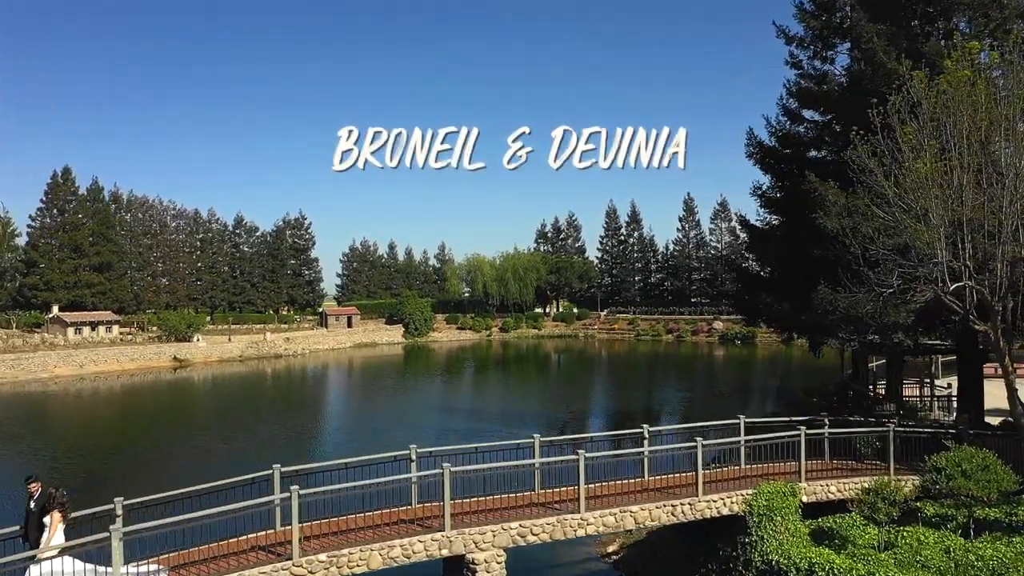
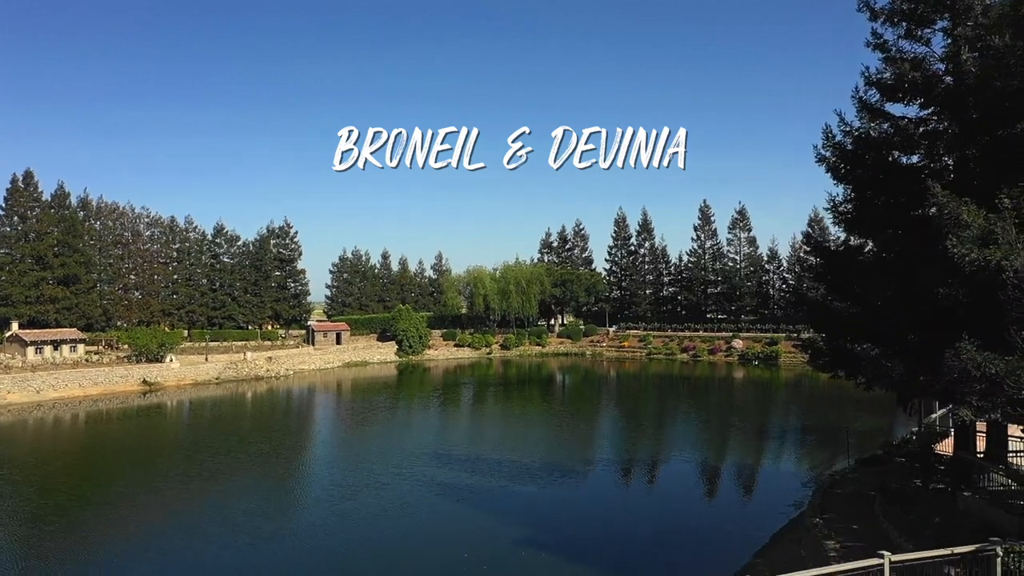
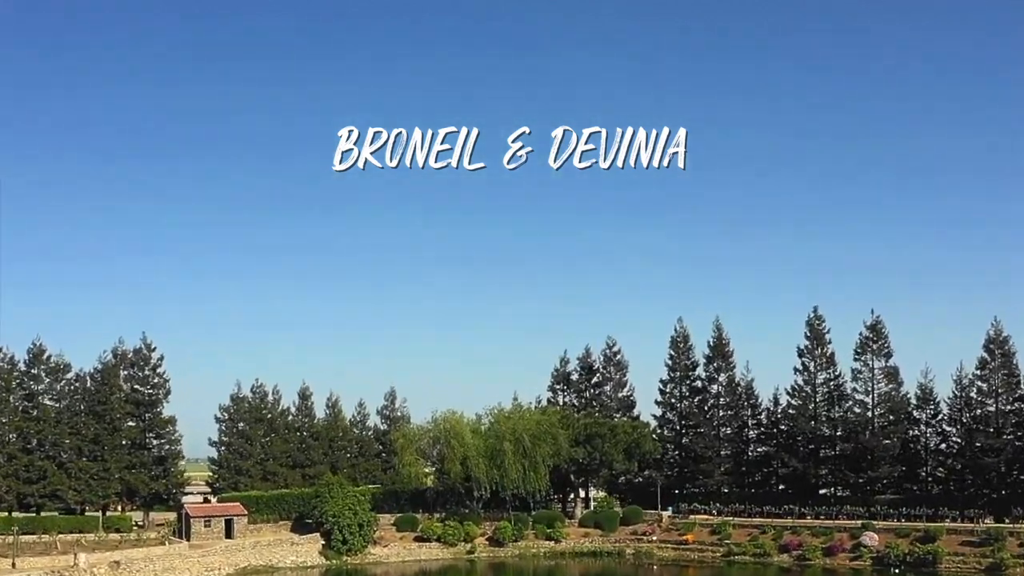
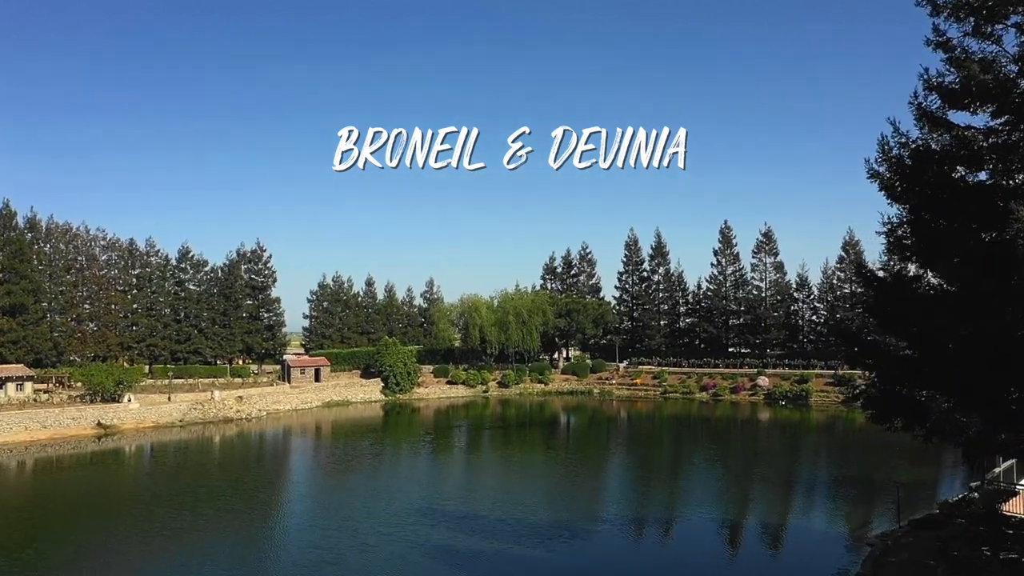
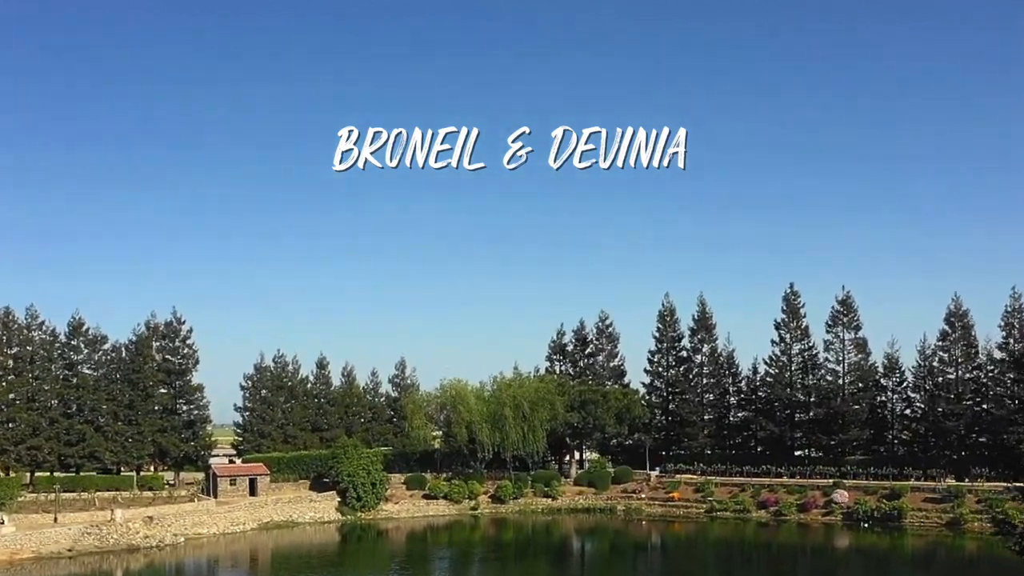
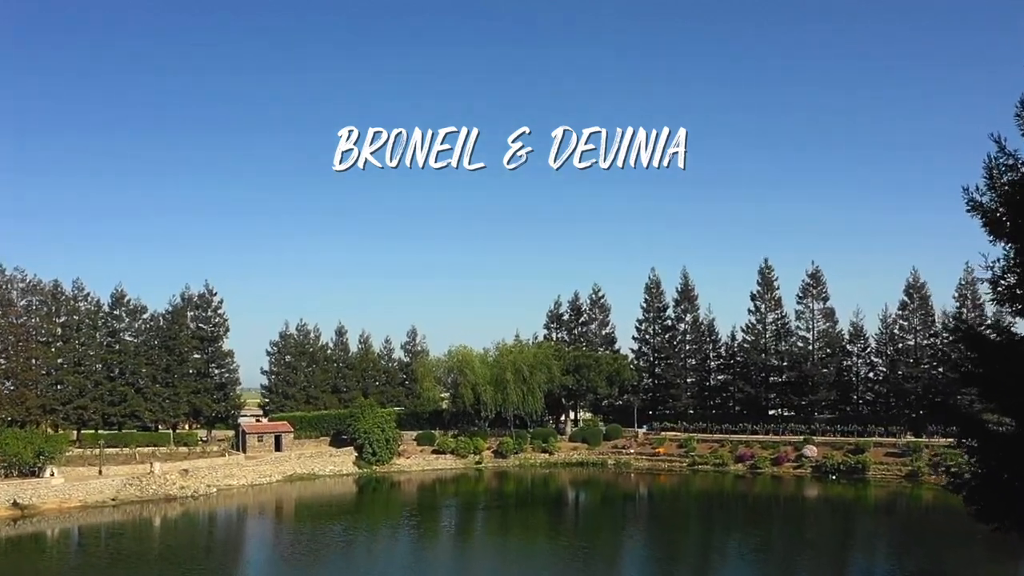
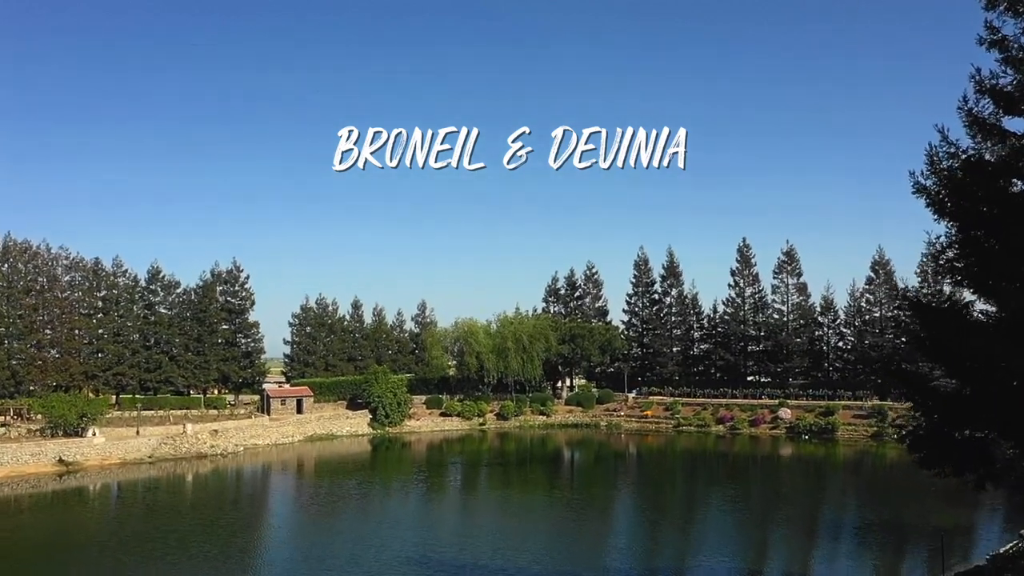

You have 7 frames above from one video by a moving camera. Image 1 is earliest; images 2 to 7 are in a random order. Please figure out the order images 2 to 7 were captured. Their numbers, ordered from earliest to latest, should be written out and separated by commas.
2, 4, 7, 6, 5, 3
